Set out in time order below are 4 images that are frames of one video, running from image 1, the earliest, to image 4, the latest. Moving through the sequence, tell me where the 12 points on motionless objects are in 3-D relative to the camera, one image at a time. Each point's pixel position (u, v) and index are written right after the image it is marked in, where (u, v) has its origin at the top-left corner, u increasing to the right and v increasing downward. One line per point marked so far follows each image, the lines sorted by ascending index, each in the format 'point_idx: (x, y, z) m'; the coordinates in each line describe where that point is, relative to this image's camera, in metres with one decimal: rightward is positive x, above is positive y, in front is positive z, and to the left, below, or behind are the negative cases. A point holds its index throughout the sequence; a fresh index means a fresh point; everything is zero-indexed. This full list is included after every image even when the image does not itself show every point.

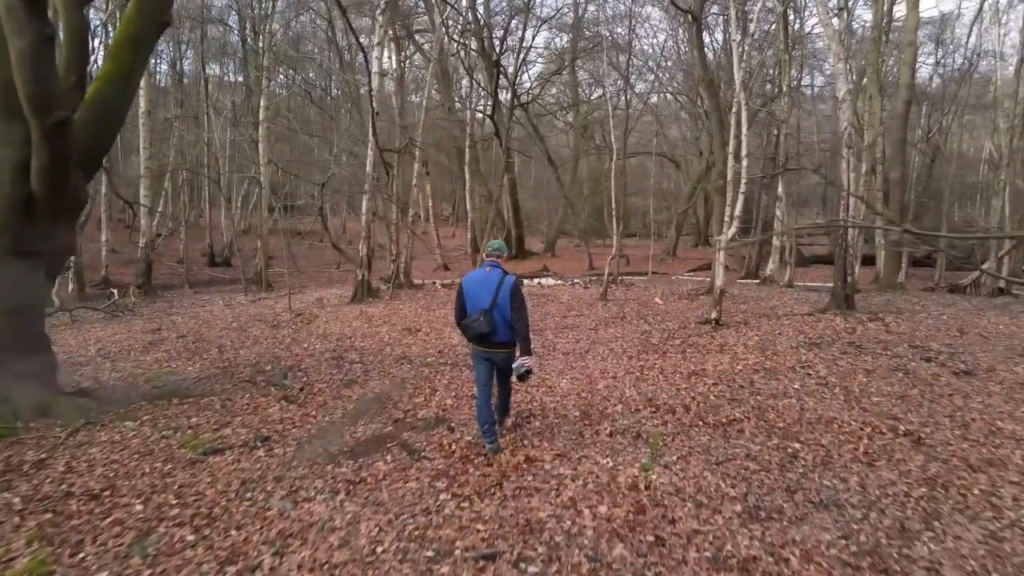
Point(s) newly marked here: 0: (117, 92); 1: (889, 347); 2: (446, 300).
0: (-3.6, +1.8, +6.8) m
1: (+4.6, -0.7, +9.0) m
2: (-1.3, -0.2, +15.1) m
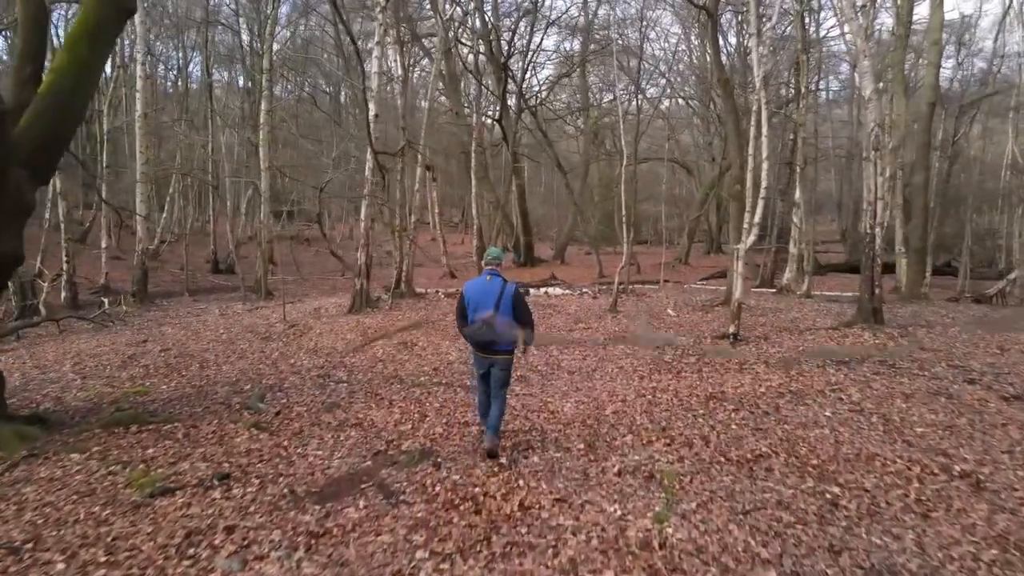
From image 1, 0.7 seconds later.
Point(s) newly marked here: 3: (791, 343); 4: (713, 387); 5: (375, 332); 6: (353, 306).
0: (-3.7, +1.7, +6.2) m
1: (+4.6, -0.9, +8.2) m
2: (-1.2, -0.4, +14.4) m
3: (+3.7, -0.7, +9.7) m
4: (+2.0, -1.0, +7.5) m
5: (-2.2, -0.7, +12.0) m
6: (-3.2, -0.4, +15.1) m
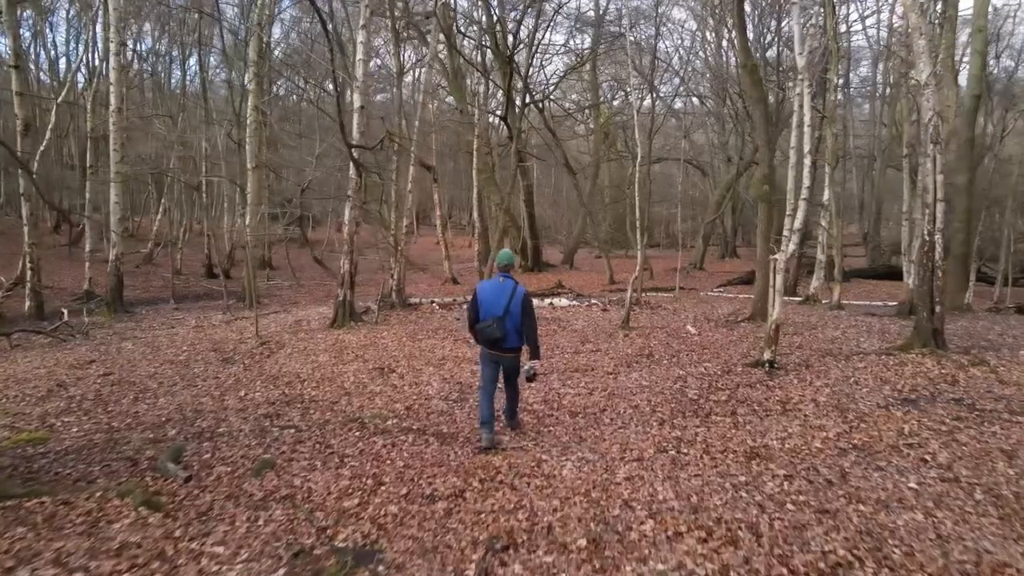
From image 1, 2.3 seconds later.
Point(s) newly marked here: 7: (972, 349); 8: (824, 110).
0: (-3.8, +1.5, +4.7) m
1: (+4.5, -1.1, +6.6) m
2: (-1.2, -0.6, +12.9) m
3: (+3.6, -0.9, +8.1) m
4: (+1.9, -1.2, +5.9) m
5: (-2.2, -0.9, +10.4) m
6: (-3.2, -0.6, +13.6) m
7: (+6.0, -0.8, +9.6) m
8: (+8.0, +4.6, +19.1) m
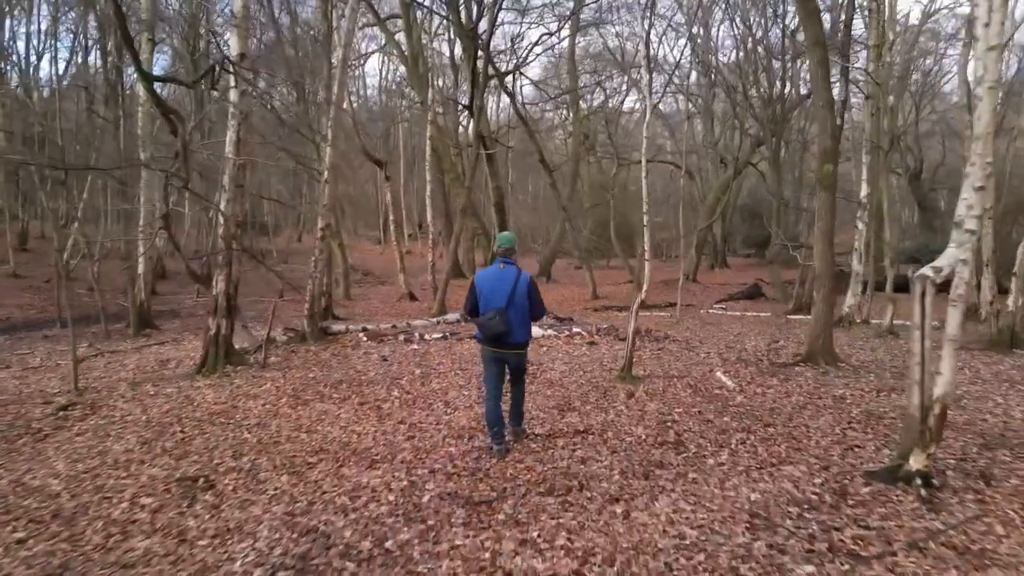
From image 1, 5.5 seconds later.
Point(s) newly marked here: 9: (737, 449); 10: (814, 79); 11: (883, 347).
0: (-4.2, +1.3, +0.6) m
1: (+4.0, -1.3, +2.7) m
2: (-1.9, -1.0, +8.8) m
3: (+3.1, -1.2, +4.2) m
4: (+1.5, -1.4, +1.9) m
5: (-2.8, -1.2, +6.3) m
6: (-3.9, -0.9, +9.5) m
7: (+5.4, -1.0, +5.8) m
8: (+7.2, +4.3, +15.4) m
9: (+1.6, -1.1, +5.3) m
10: (+3.5, +2.4, +8.6) m
11: (+5.4, -0.9, +11.0) m
